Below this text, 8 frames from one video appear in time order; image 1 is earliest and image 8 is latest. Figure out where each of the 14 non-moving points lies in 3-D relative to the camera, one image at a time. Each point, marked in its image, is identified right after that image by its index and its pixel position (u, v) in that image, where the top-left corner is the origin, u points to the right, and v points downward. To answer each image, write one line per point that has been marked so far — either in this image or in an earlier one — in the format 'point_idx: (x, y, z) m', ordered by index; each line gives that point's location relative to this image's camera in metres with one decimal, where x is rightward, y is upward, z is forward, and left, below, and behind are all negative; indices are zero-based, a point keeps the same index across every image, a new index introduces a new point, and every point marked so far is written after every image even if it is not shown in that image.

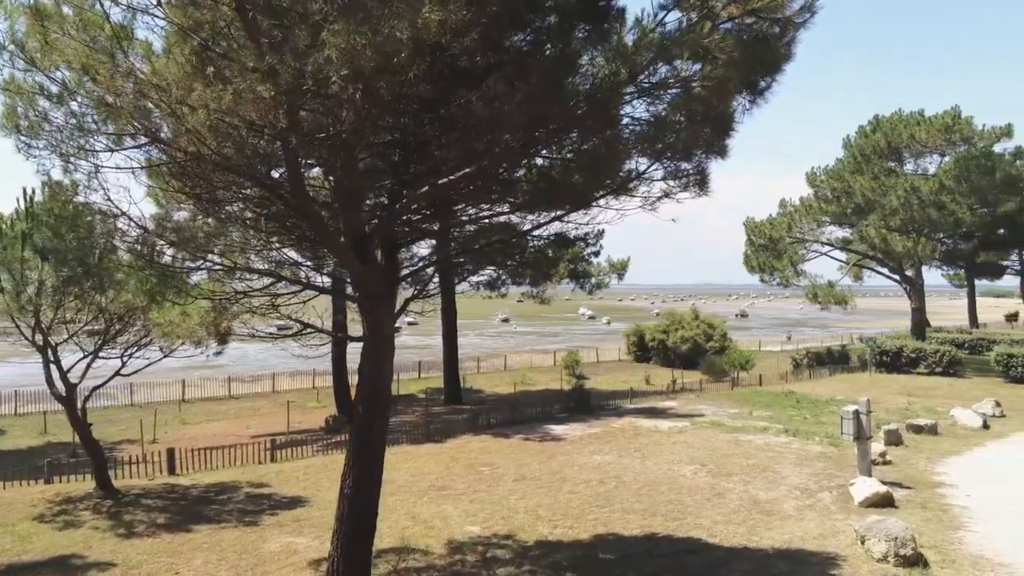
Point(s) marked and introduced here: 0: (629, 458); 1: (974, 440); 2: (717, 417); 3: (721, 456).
0: (+2.1, -3.1, +13.7) m
1: (+9.7, -3.2, +16.1) m
2: (+5.0, -3.1, +18.6) m
3: (+3.8, -3.0, +13.7) m
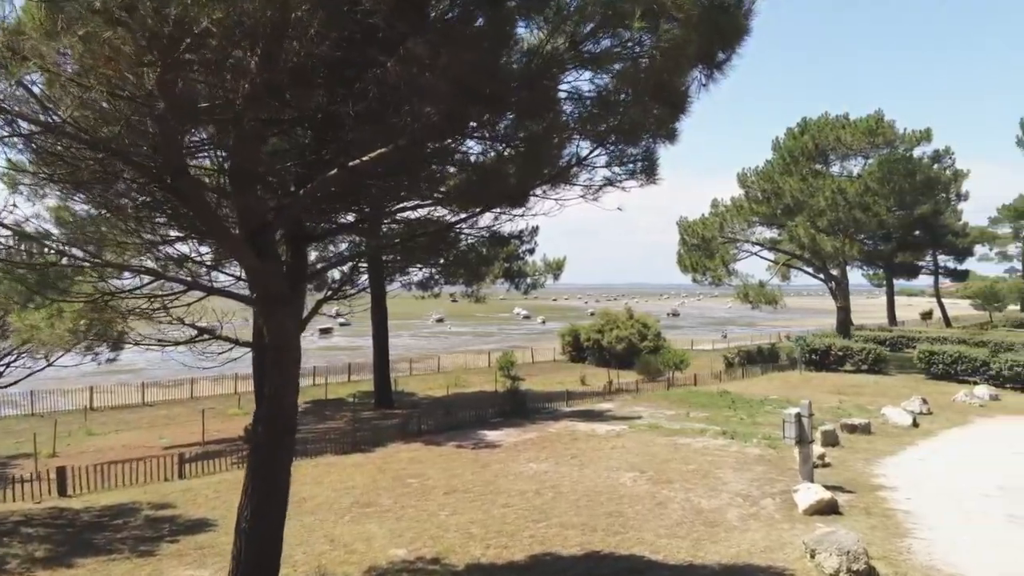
0: (+0.9, -3.1, +13.1) m
1: (+8.3, -3.2, +16.1) m
2: (+3.4, -3.1, +18.2) m
3: (+2.6, -3.0, +13.3) m
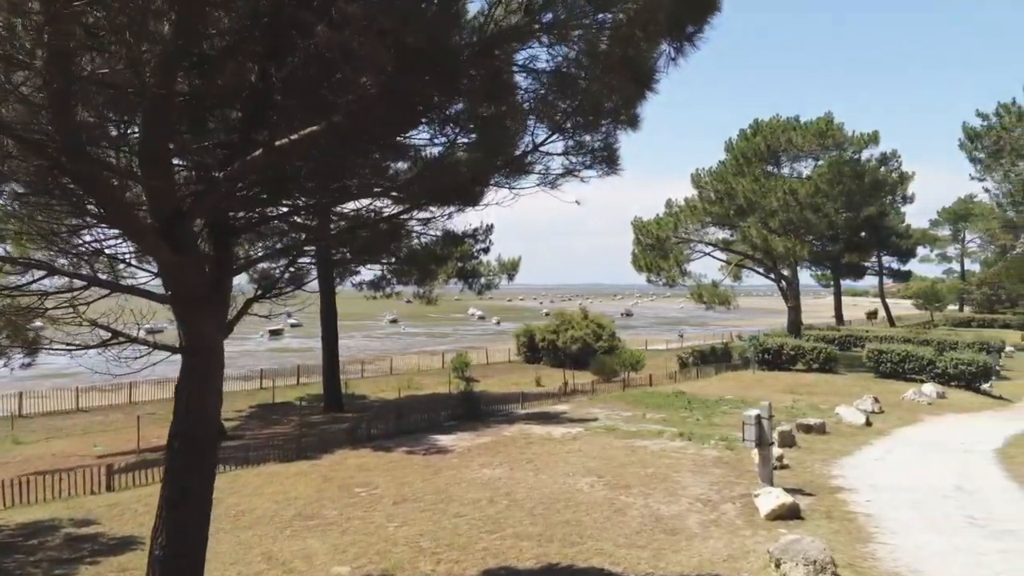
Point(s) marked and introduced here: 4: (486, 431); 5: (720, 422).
0: (+0.1, -3.0, +12.7) m
1: (+7.4, -3.2, +16.1) m
2: (+2.3, -3.1, +17.9) m
3: (+1.8, -3.0, +13.0) m
4: (-0.6, -3.1, +16.6) m
5: (+4.9, -3.1, +17.9) m
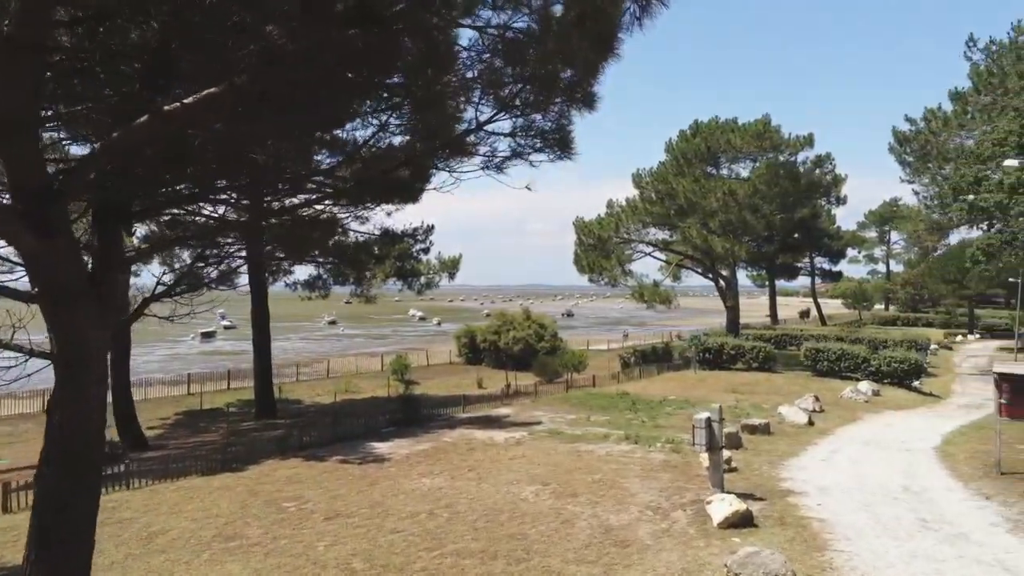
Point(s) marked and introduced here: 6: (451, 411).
0: (-0.8, -3.0, +12.1) m
1: (+6.1, -3.1, +16.0) m
2: (+1.0, -3.1, +17.4) m
3: (+0.8, -3.0, +12.4) m
4: (-1.8, -3.1, +15.9) m
5: (+3.5, -3.1, +17.6) m
6: (-1.6, -3.2, +20.0) m
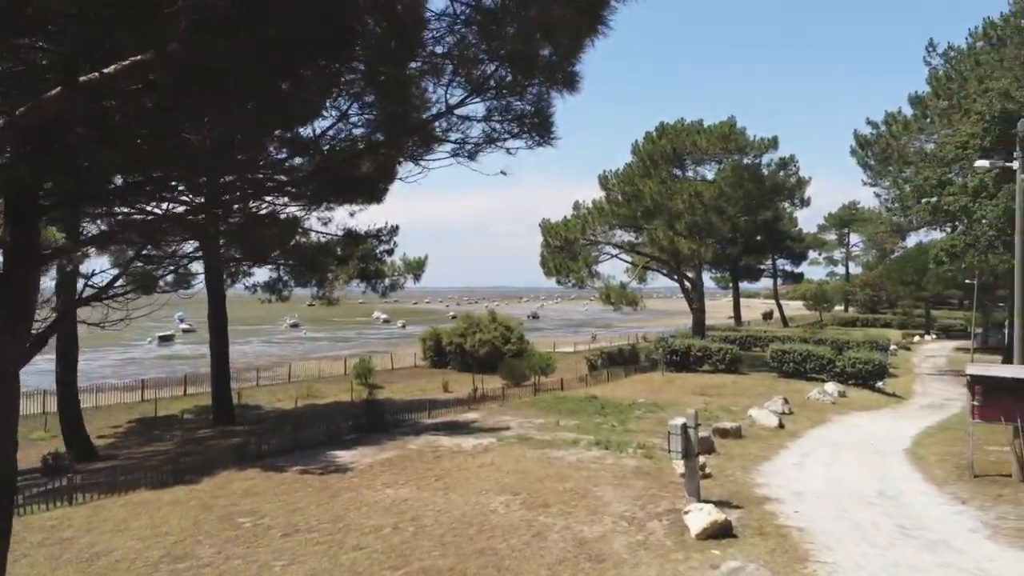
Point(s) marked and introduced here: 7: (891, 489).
0: (-1.3, -3.1, +11.6) m
1: (+5.5, -3.2, +15.8) m
2: (+0.2, -3.2, +17.0) m
3: (+0.3, -3.0, +12.0) m
4: (-2.4, -3.1, +15.3) m
5: (+2.8, -3.2, +17.3) m
6: (-2.4, -3.3, +19.5) m
7: (+5.7, -3.0, +11.6) m
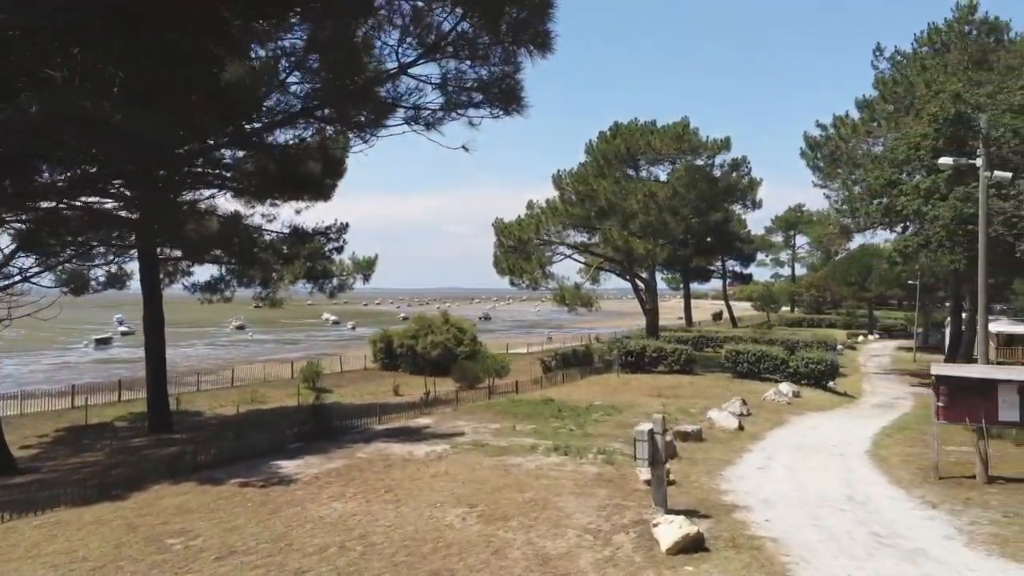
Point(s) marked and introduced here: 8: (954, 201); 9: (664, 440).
0: (-1.9, -3.0, +10.8) m
1: (+4.6, -3.2, +15.5) m
2: (-0.7, -3.2, +16.3) m
3: (-0.3, -3.0, +11.4) m
4: (-3.3, -3.1, +14.5) m
5: (+1.8, -3.1, +16.8) m
6: (-3.5, -3.3, +18.6) m
7: (+5.1, -3.0, +11.2) m
8: (+11.3, +2.2, +19.6) m
9: (+1.9, -1.9, +9.6) m
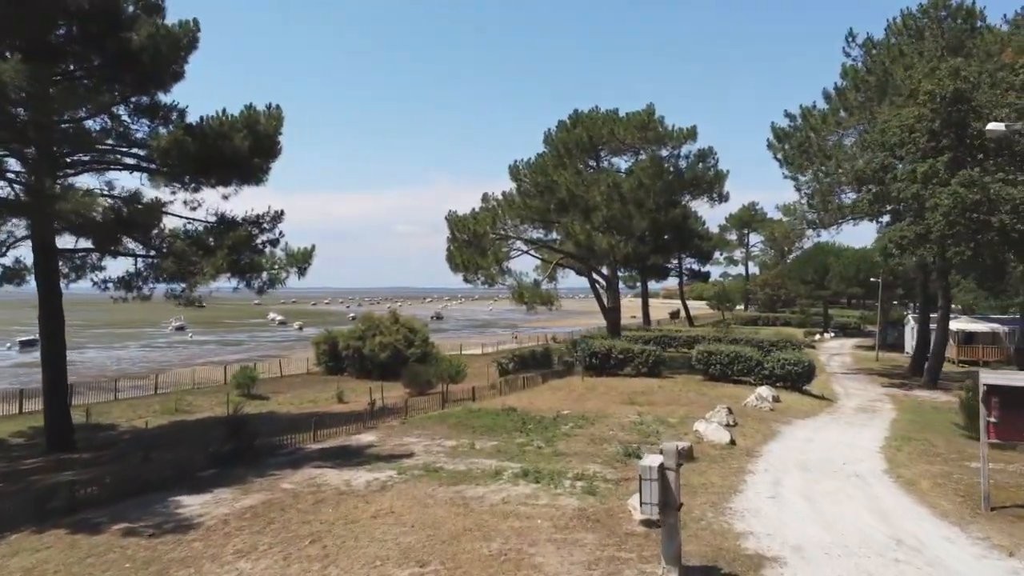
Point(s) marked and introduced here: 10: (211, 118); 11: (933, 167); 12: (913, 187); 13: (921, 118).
0: (-2.3, -2.9, +8.2) m
1: (+3.9, -3.1, +13.3) m
2: (-1.5, -3.0, +13.8) m
3: (-0.8, -2.9, +8.8) m
4: (-3.9, -3.0, +11.8) m
5: (+1.0, -3.0, +14.4) m
6: (-4.4, -3.1, +15.9) m
7: (+4.6, -2.9, +9.1) m
8: (+10.3, +2.4, +17.7) m
9: (+1.6, -1.8, +7.2) m
10: (-7.8, +4.4, +19.8) m
11: (+10.4, +3.0, +18.9) m
12: (+10.1, +2.5, +19.3) m
13: (+10.5, +4.4, +19.6) m
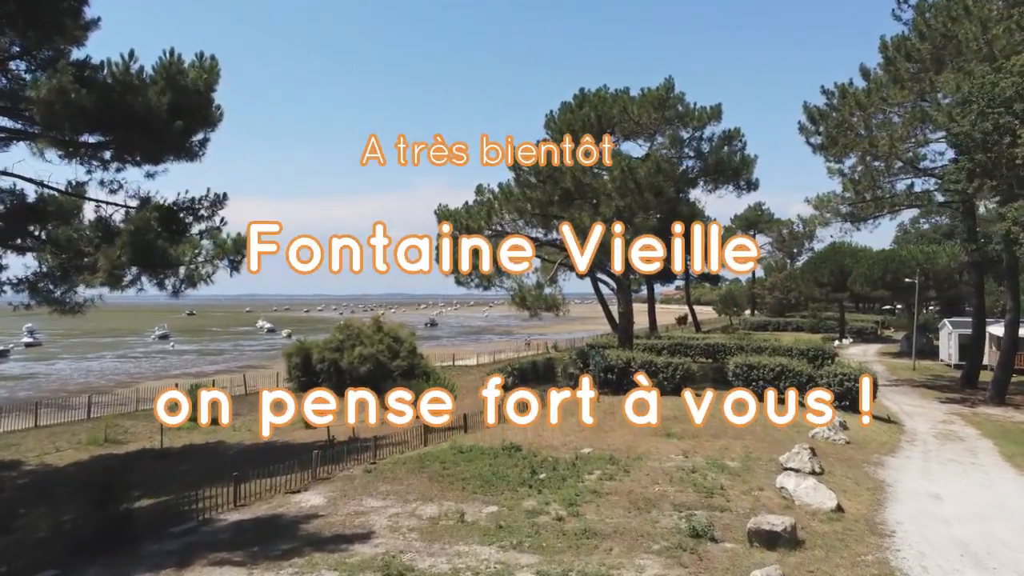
0: (-2.1, -2.8, +3.4) m
1: (+4.0, -3.0, +8.6) m
2: (-1.4, -3.0, +9.0) m
3: (-0.6, -2.8, +4.1) m
4: (-3.8, -3.0, +7.0) m
5: (+1.1, -3.0, +9.7) m
6: (-4.3, -3.1, +11.1) m
7: (+4.8, -2.8, +4.3) m
8: (+10.4, +2.4, +13.1) m
9: (+1.7, -1.7, +2.5) m
10: (-7.8, +4.4, +15.1) m
11: (+10.4, +3.0, +14.2) m
12: (+10.1, +2.6, +14.6) m
13: (+10.5, +4.4, +15.0) m
